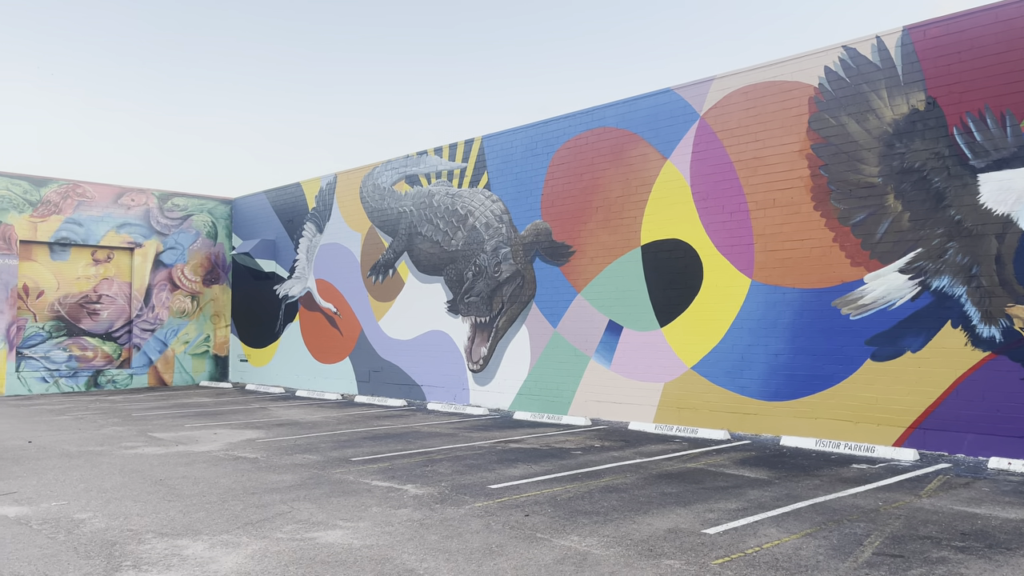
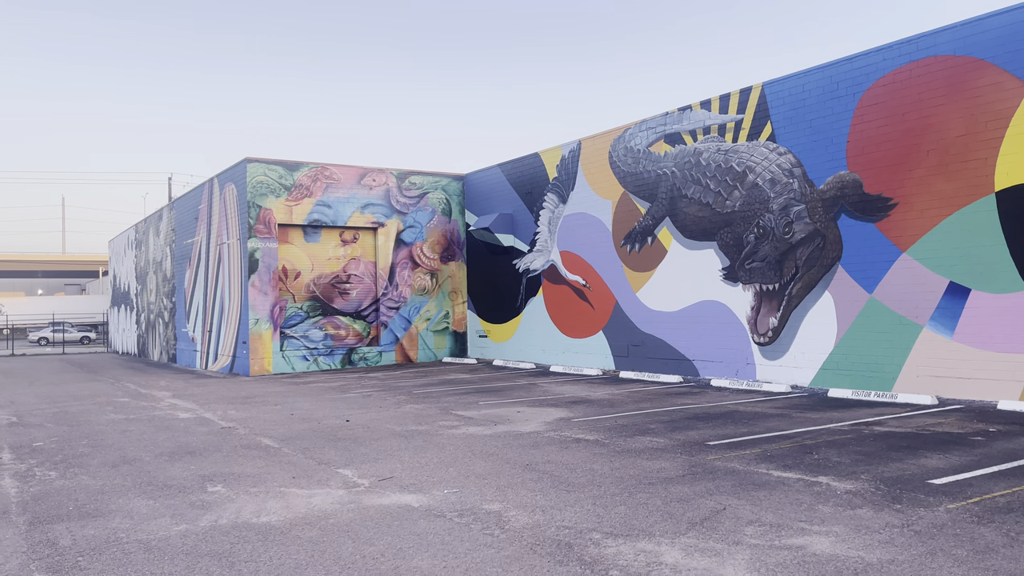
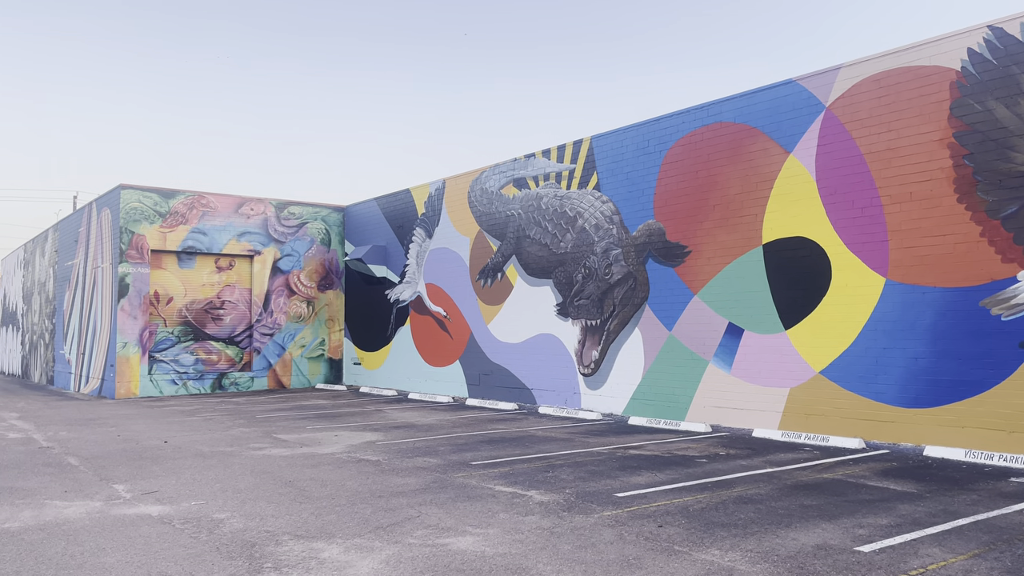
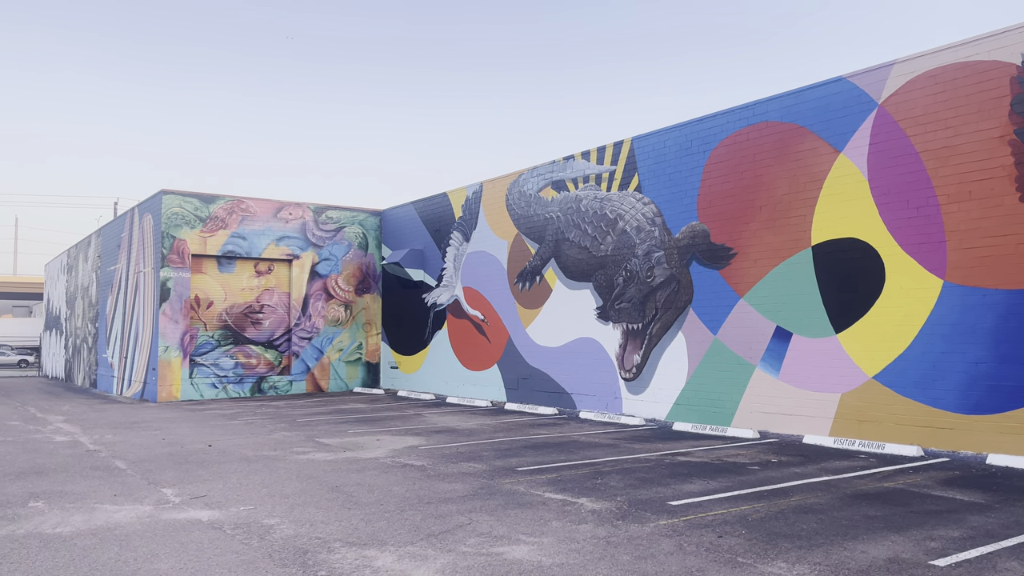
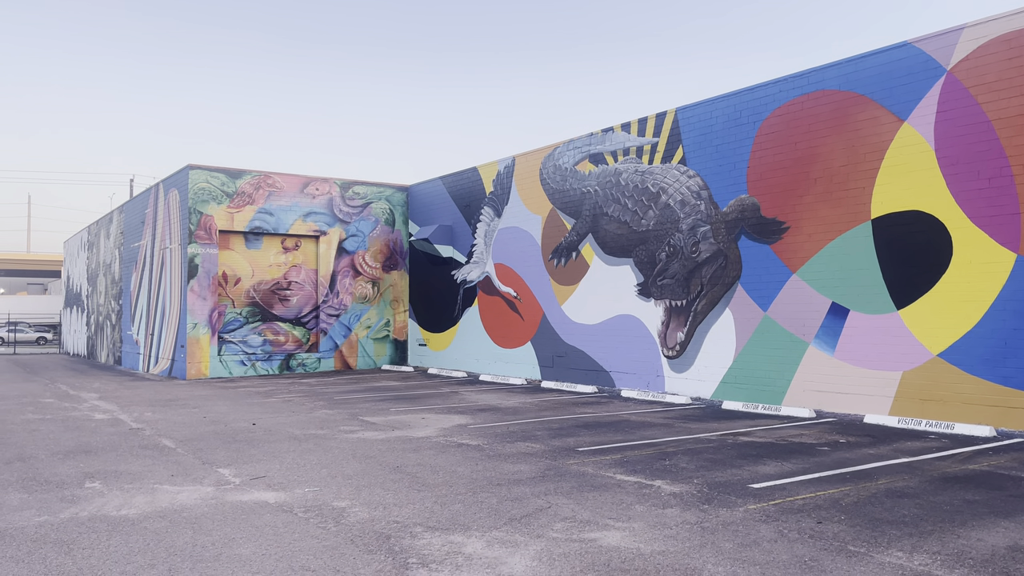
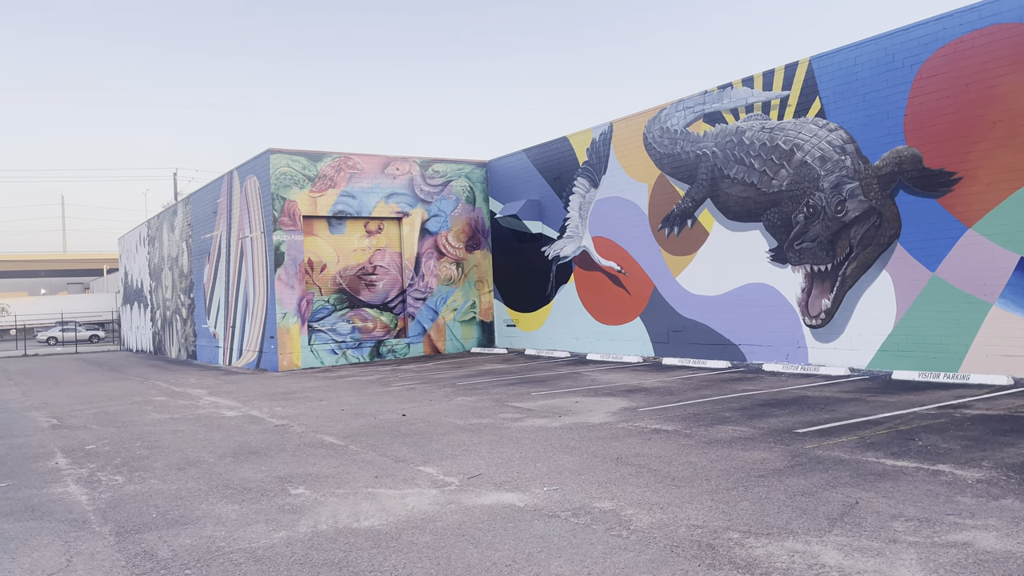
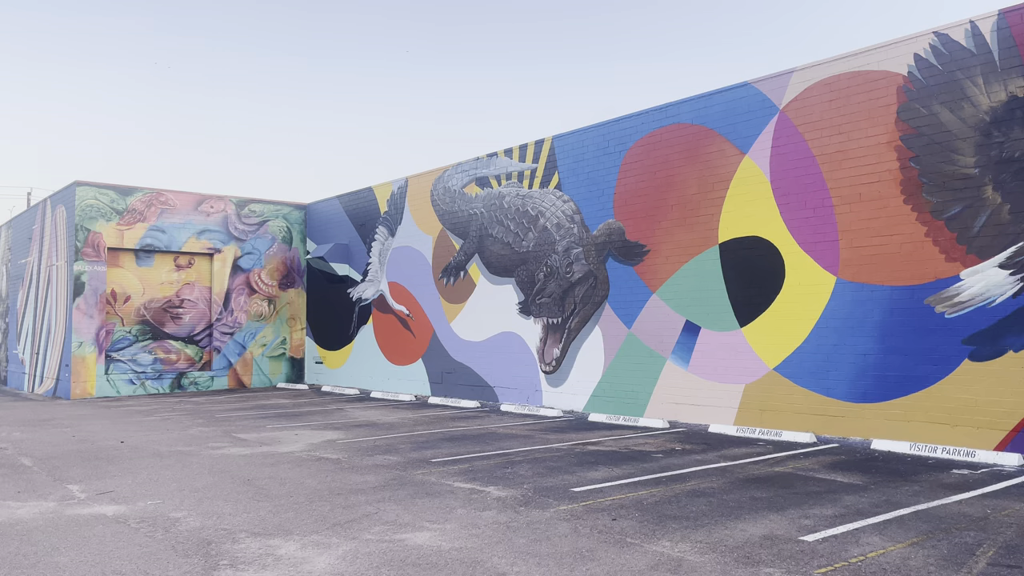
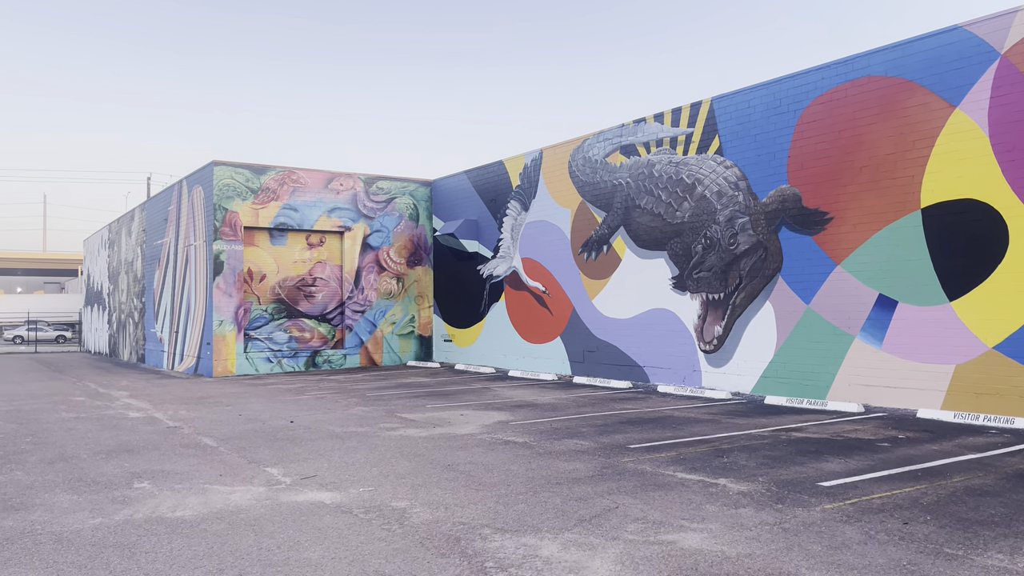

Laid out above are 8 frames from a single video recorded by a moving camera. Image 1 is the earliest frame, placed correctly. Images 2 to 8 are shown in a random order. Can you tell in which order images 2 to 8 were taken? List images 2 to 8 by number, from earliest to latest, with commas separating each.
7, 3, 4, 5, 8, 2, 6
